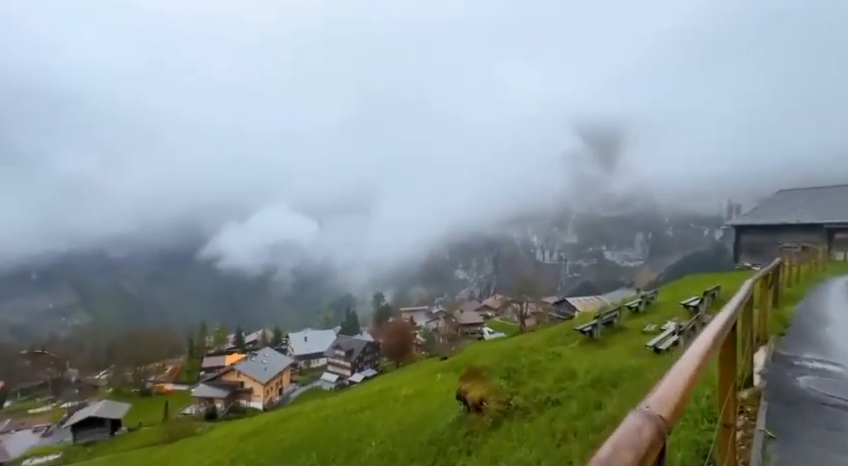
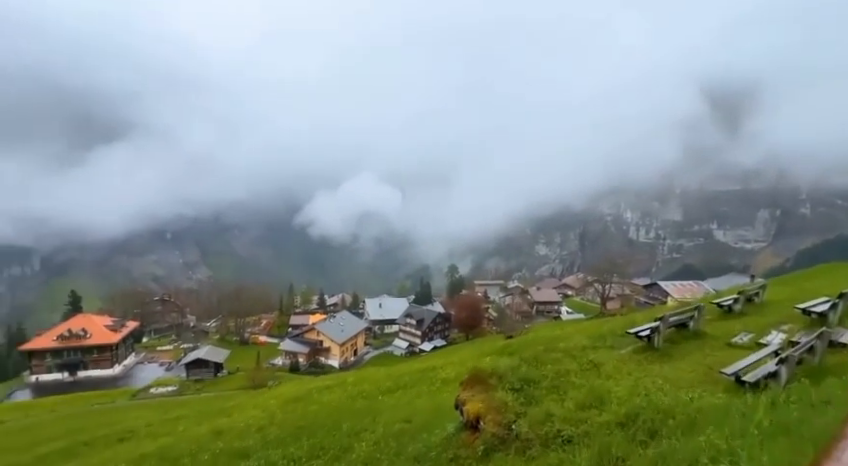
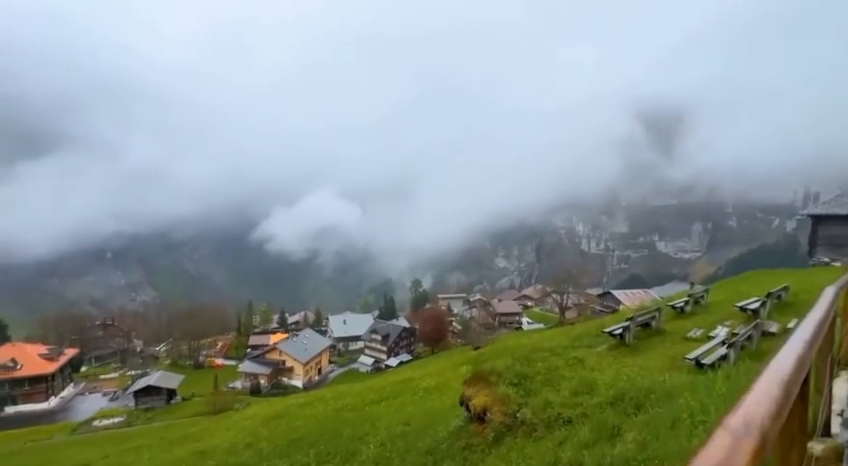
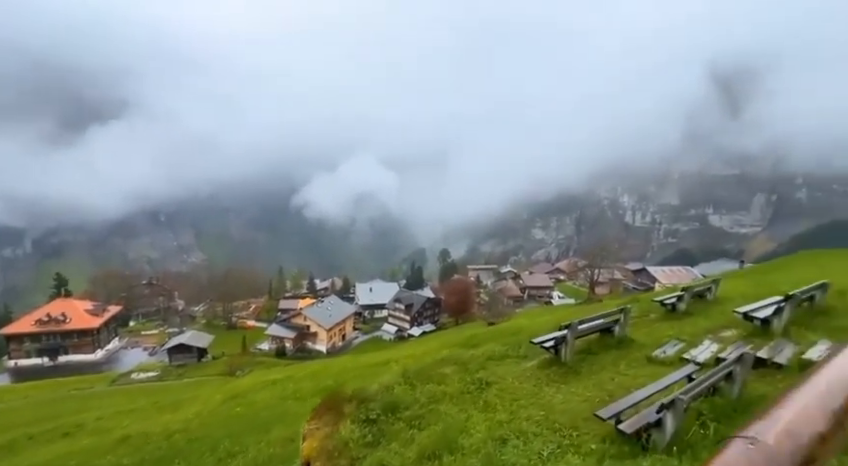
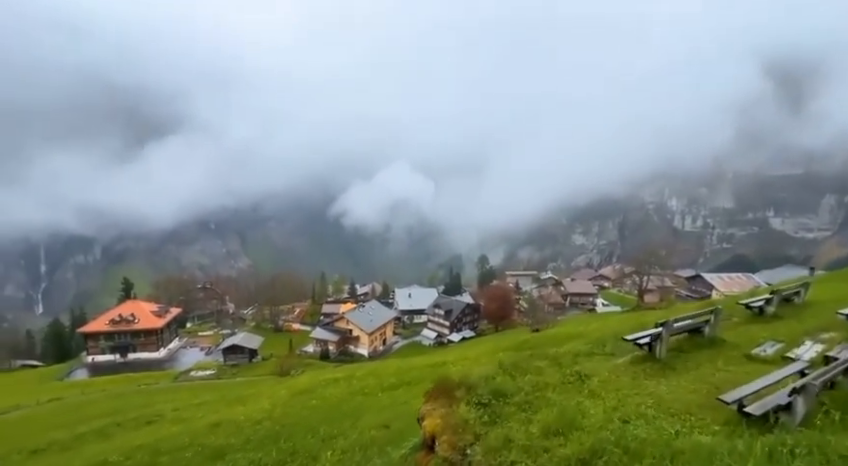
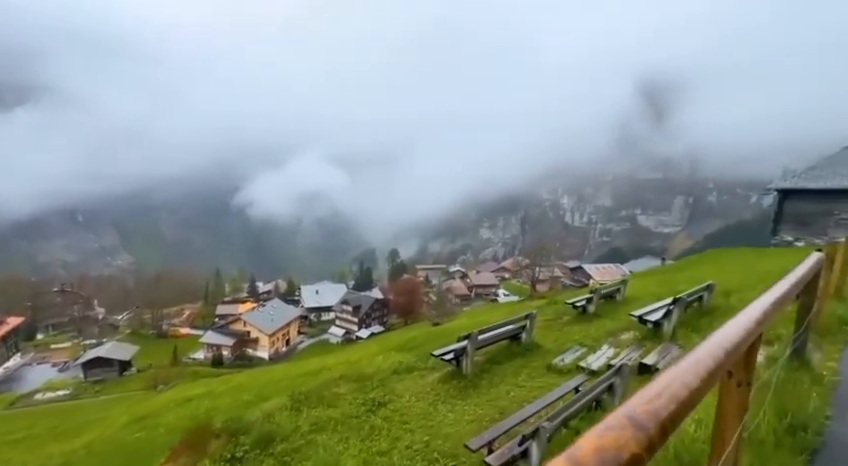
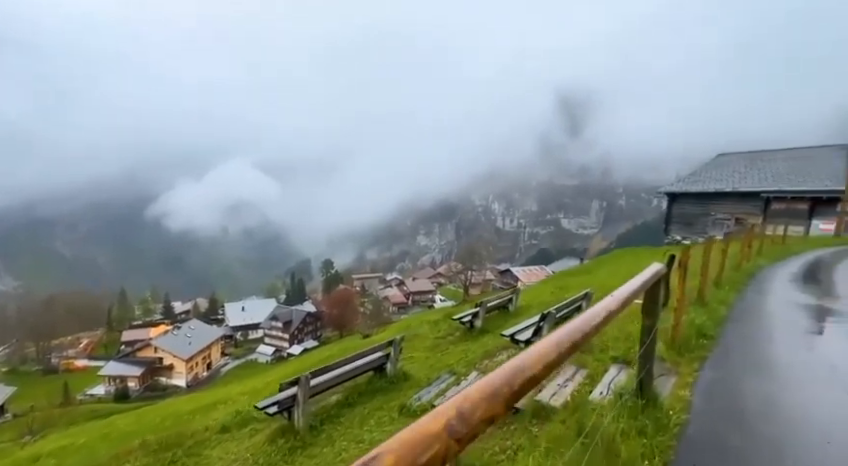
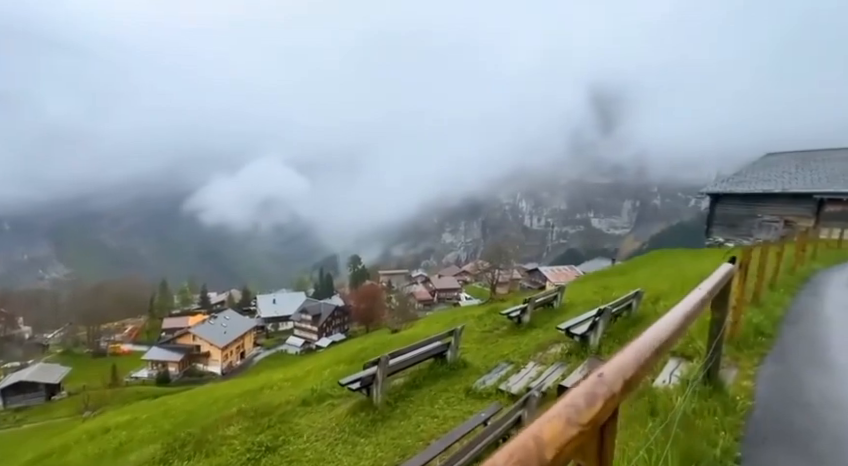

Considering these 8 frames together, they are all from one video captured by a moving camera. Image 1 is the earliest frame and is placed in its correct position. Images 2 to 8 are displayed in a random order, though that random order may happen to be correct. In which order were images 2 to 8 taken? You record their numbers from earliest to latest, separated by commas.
3, 2, 5, 4, 6, 8, 7
